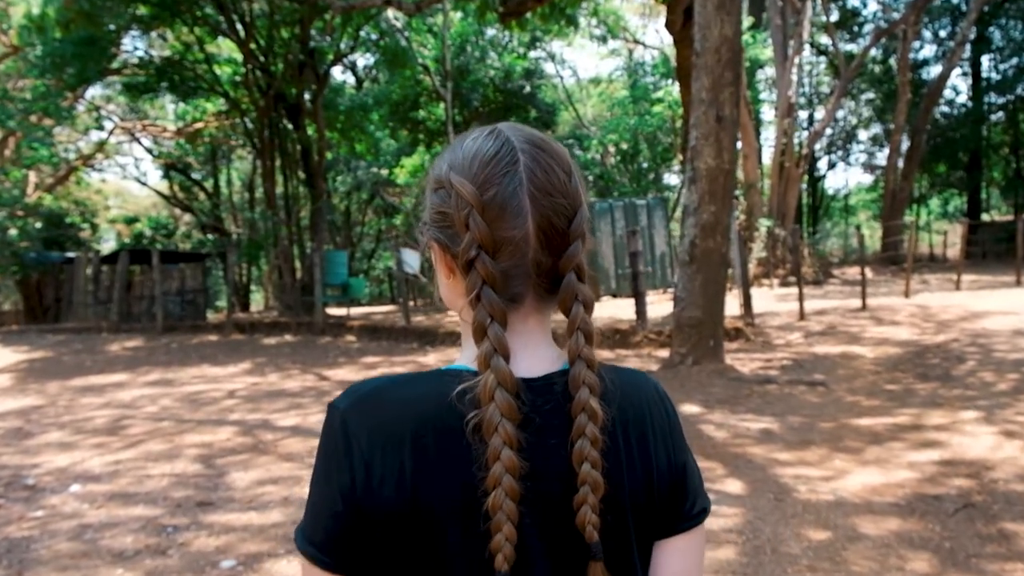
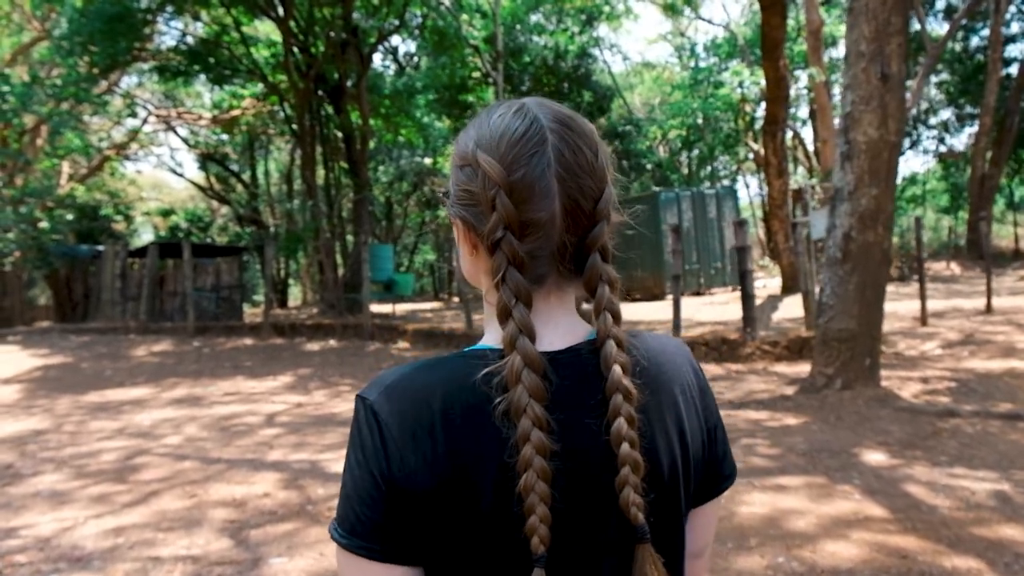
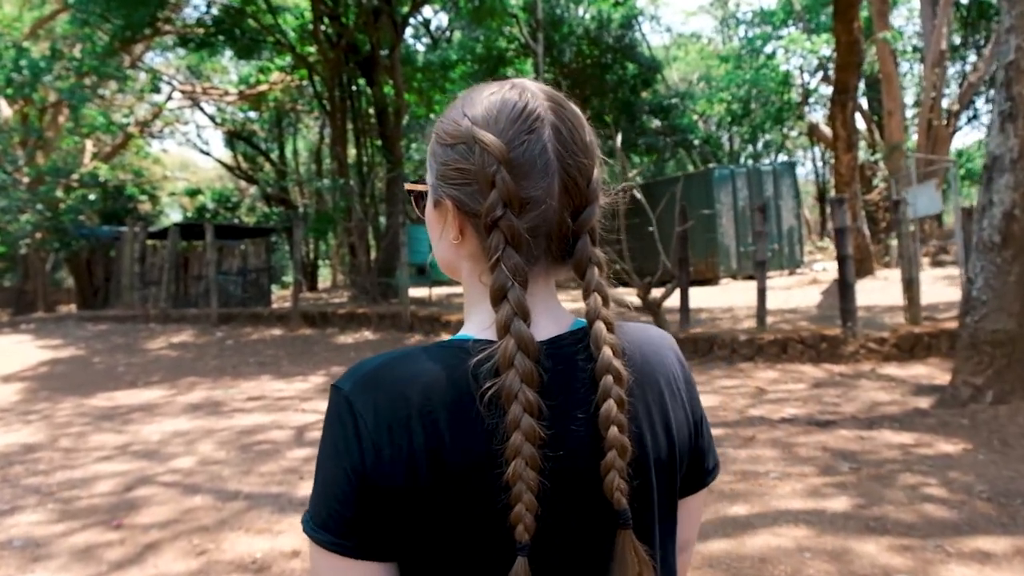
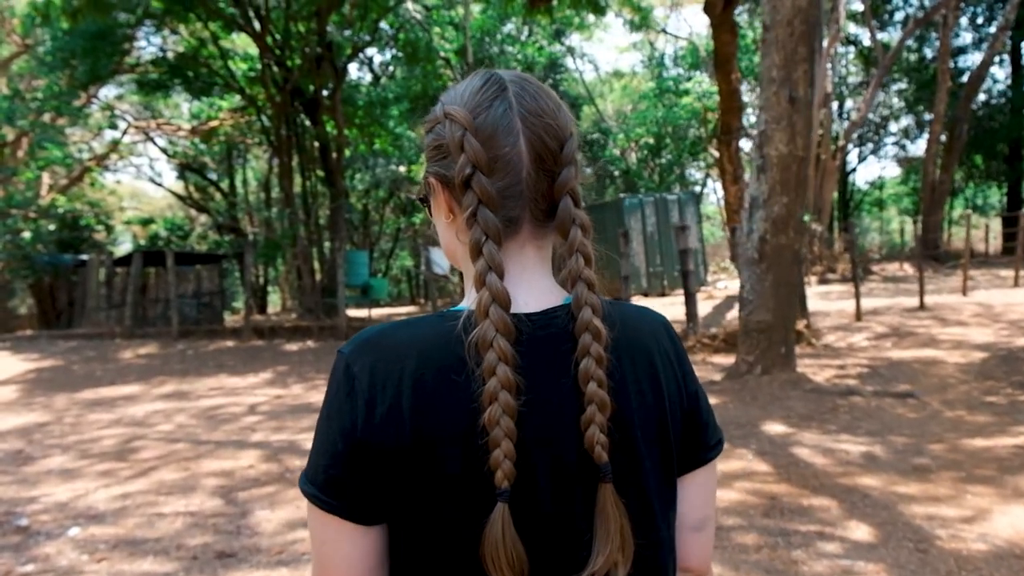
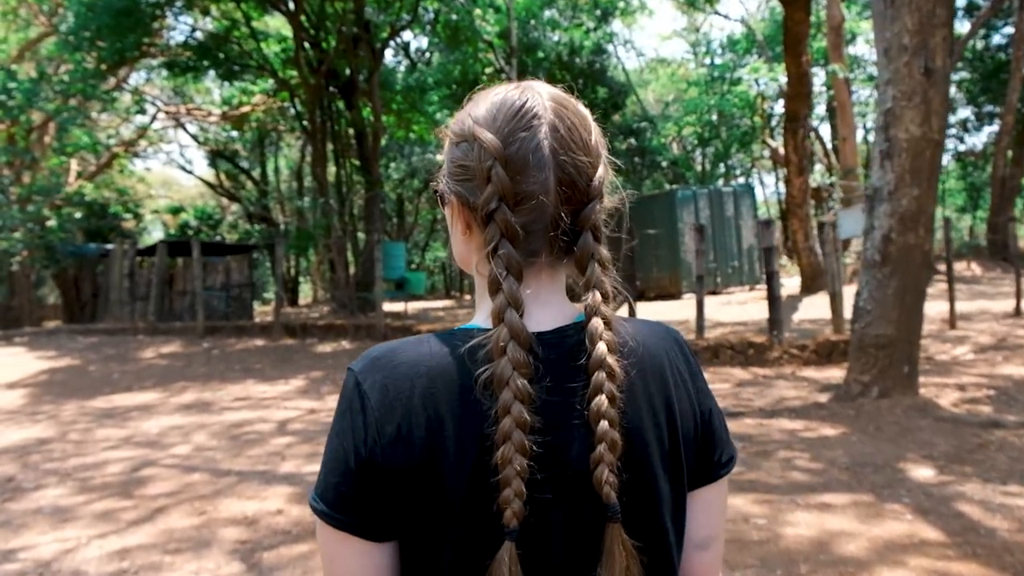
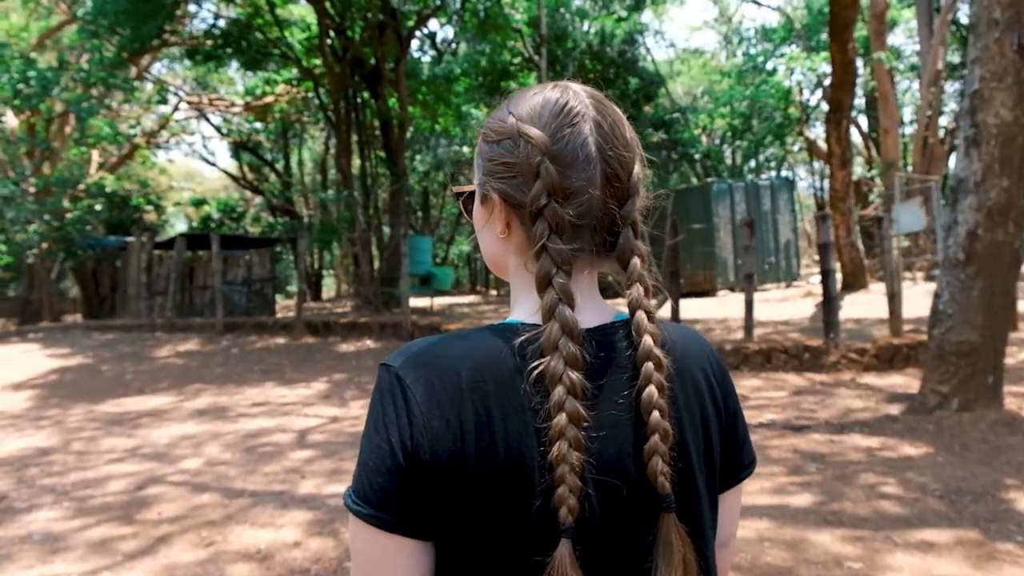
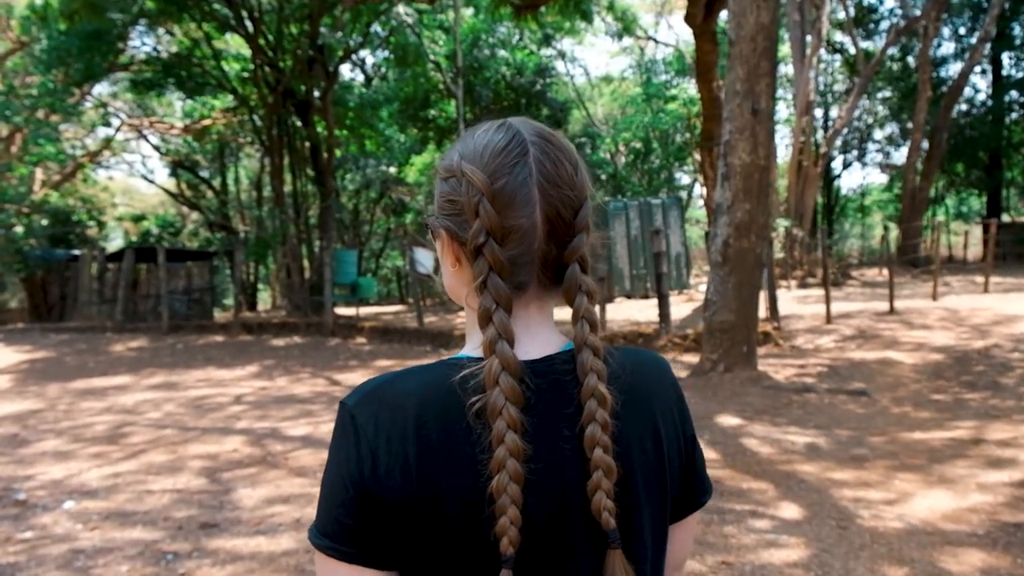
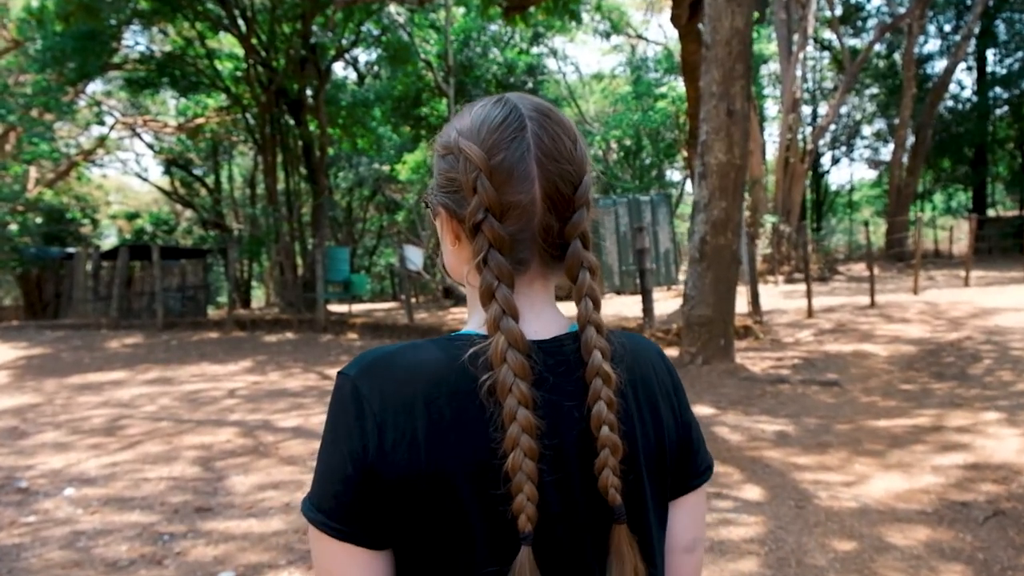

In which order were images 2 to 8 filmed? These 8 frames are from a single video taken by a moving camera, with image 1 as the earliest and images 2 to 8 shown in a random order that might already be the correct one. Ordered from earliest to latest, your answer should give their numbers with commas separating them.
8, 7, 4, 2, 5, 6, 3
